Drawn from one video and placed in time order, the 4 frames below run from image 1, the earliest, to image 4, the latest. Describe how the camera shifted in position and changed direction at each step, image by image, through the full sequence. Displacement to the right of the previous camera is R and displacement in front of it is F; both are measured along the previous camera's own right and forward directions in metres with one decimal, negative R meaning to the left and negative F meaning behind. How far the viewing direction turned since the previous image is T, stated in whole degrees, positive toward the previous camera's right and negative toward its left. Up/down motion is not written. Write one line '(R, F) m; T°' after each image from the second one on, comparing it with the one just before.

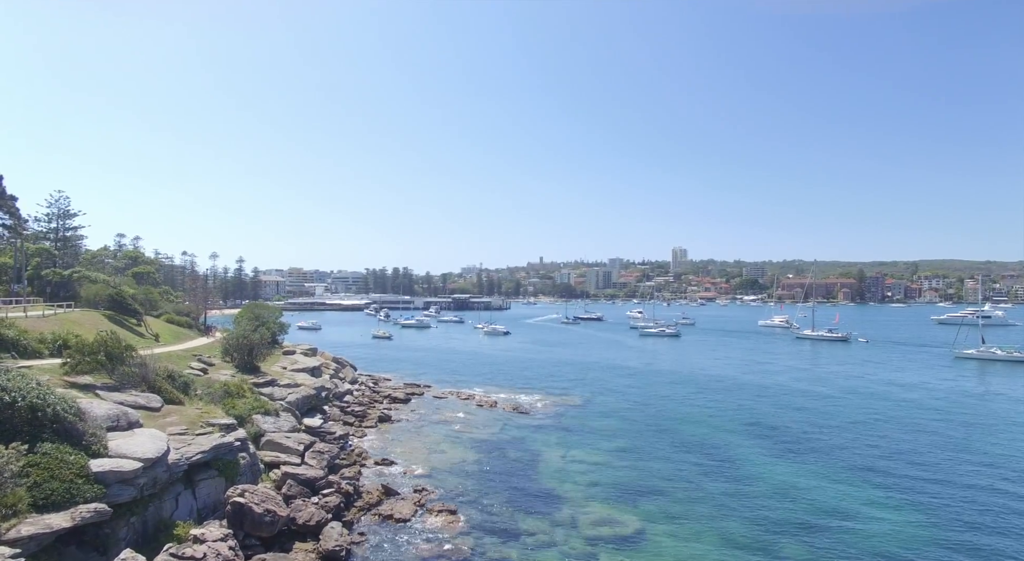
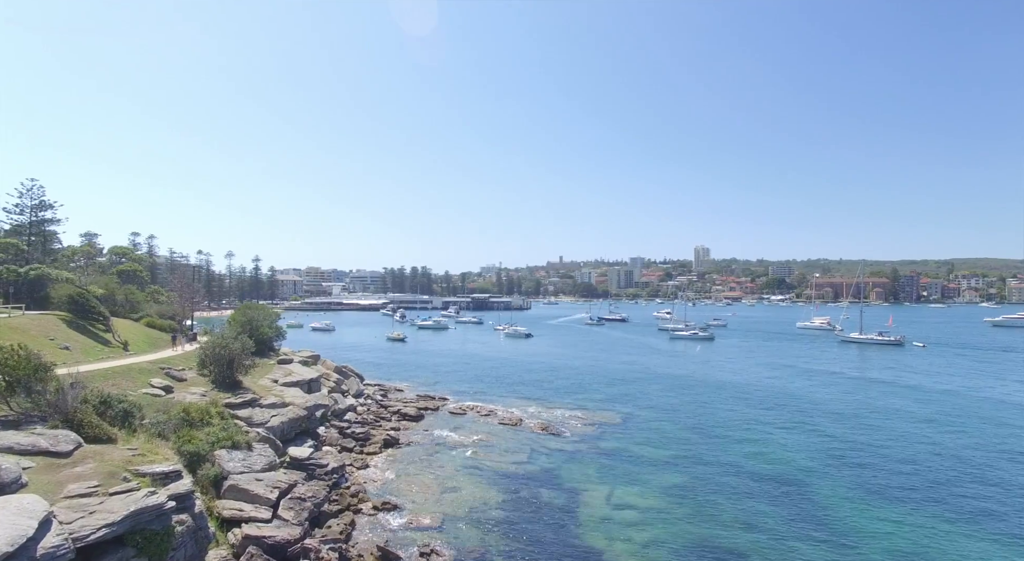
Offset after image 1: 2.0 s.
(-0.4, +4.2) m; -2°
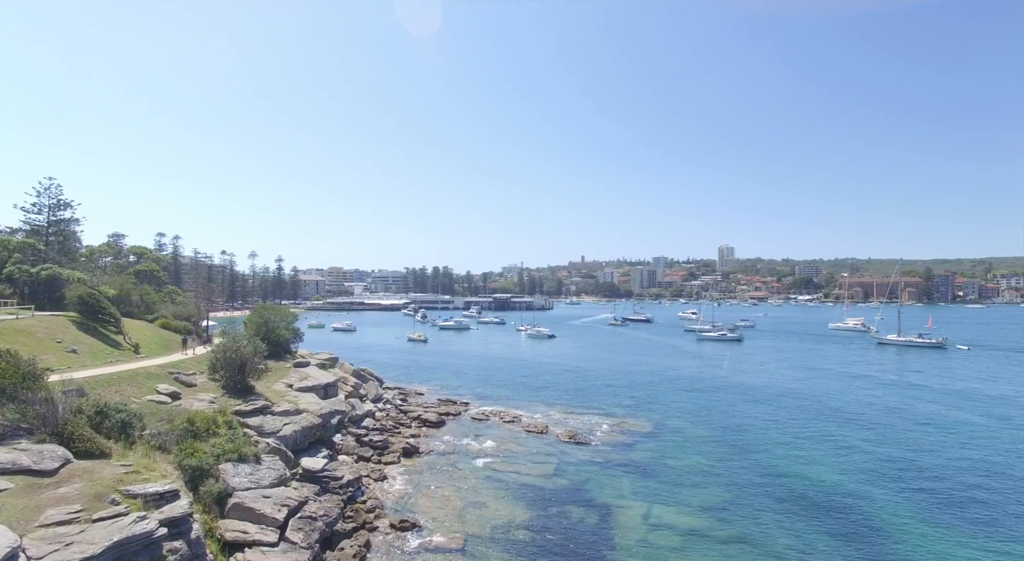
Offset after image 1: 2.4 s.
(-0.2, +1.3) m; -2°
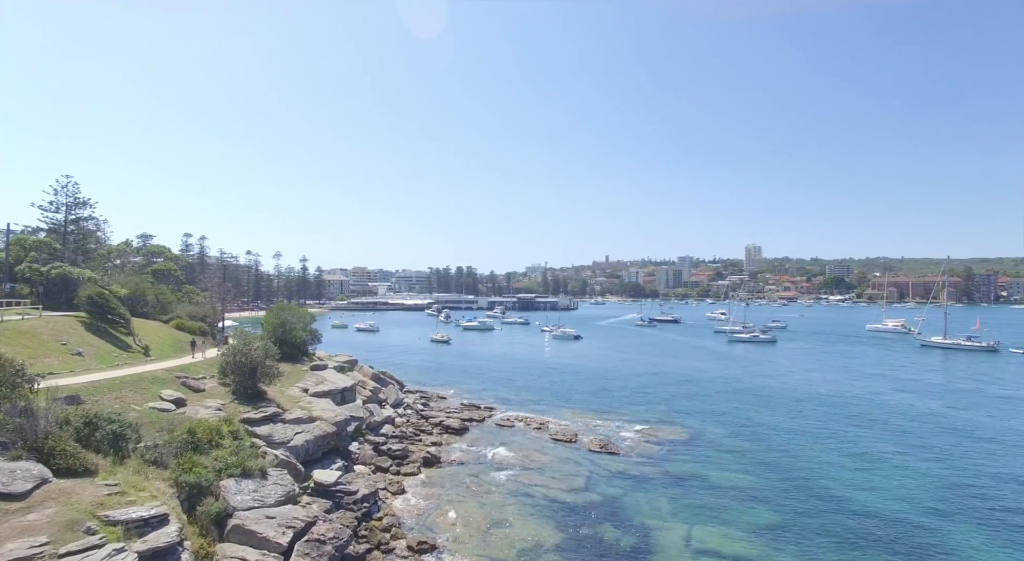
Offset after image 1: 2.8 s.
(-0.1, +1.4) m; -2°
